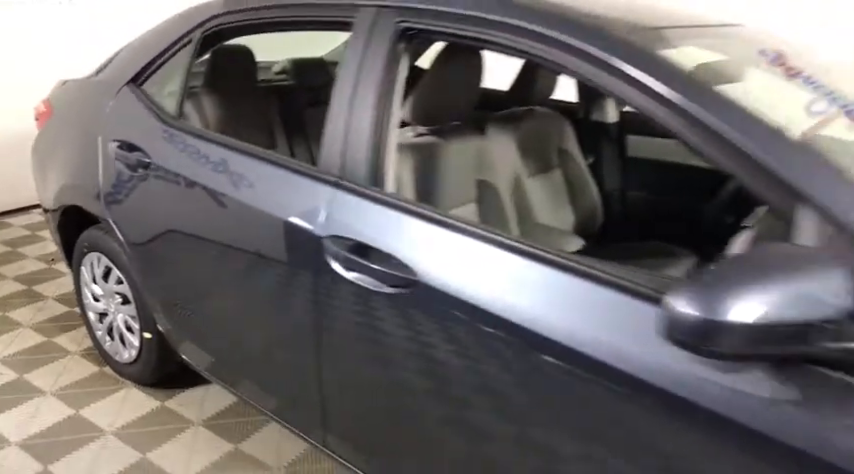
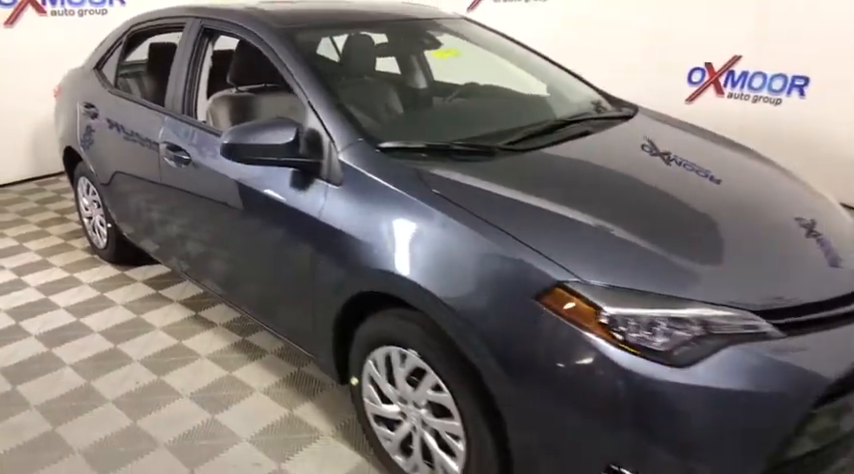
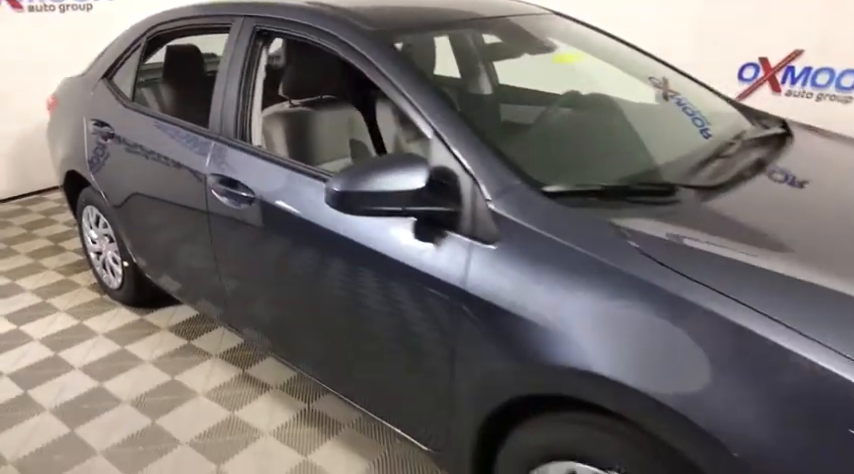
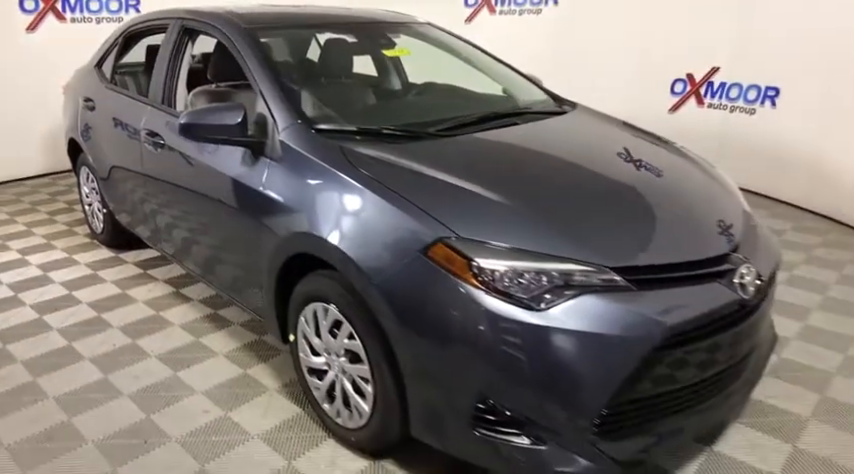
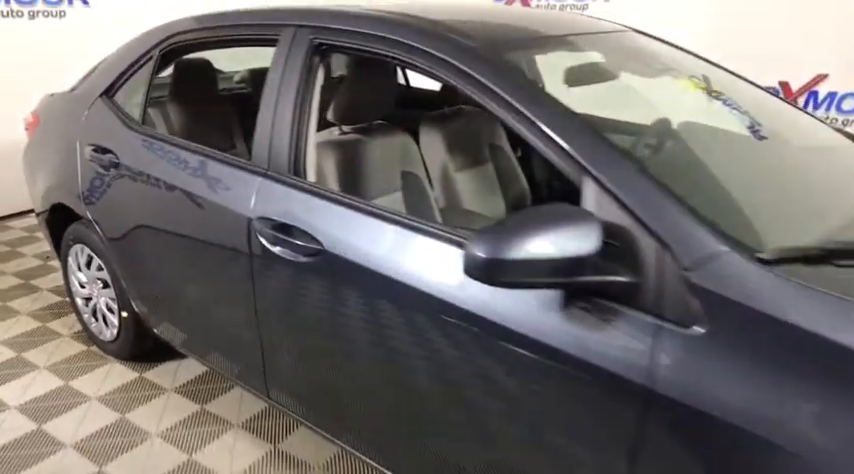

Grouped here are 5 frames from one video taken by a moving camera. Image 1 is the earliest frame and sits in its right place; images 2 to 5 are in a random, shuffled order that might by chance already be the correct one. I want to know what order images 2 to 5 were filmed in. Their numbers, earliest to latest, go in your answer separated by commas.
5, 3, 2, 4
